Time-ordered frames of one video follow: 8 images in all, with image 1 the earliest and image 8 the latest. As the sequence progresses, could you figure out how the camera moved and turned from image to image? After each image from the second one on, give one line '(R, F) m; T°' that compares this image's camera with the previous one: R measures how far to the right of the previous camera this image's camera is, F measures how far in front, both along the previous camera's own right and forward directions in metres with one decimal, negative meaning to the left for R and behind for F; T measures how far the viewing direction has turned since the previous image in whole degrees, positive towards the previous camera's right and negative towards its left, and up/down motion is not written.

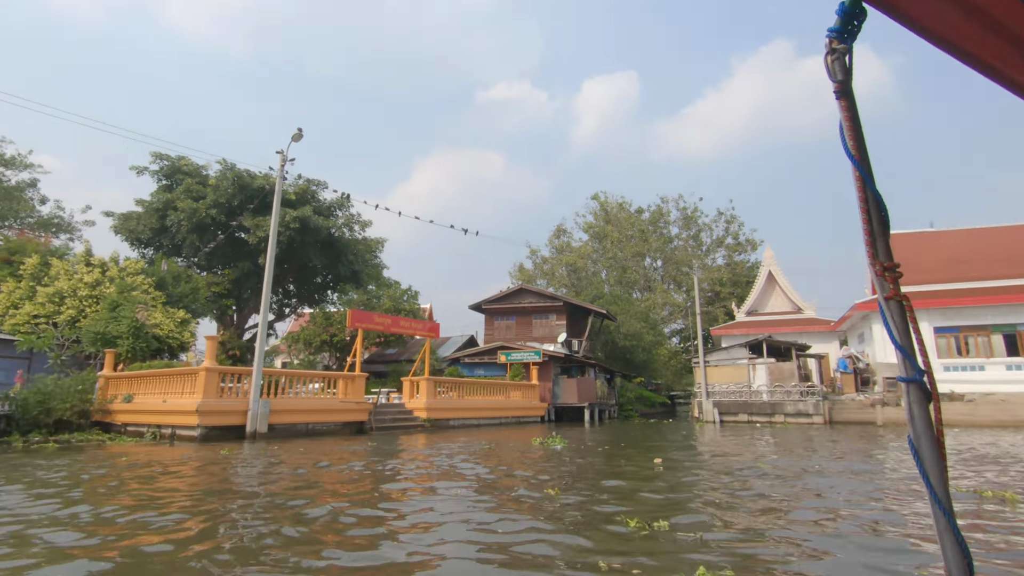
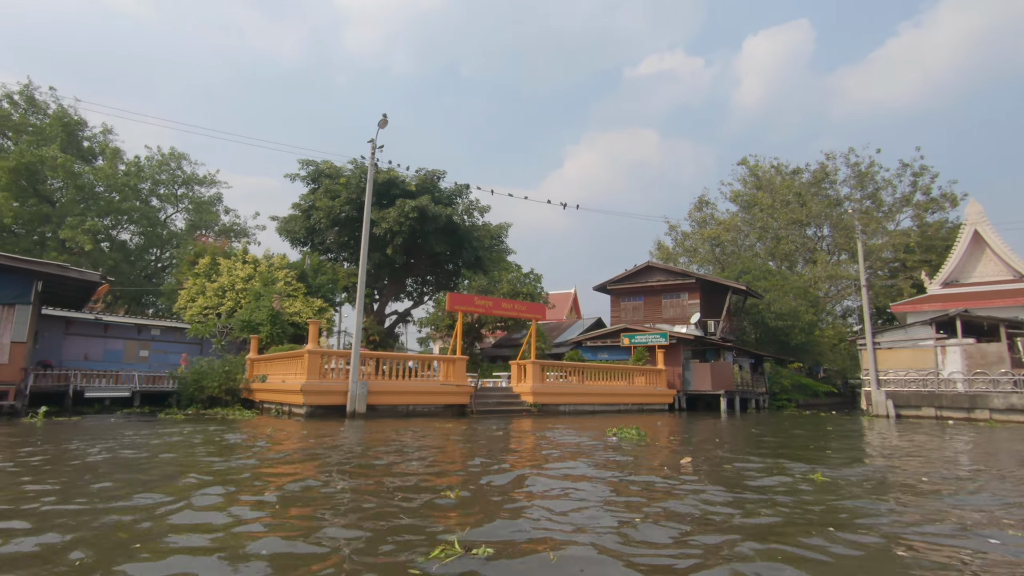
(+1.4, +1.1) m; -17°
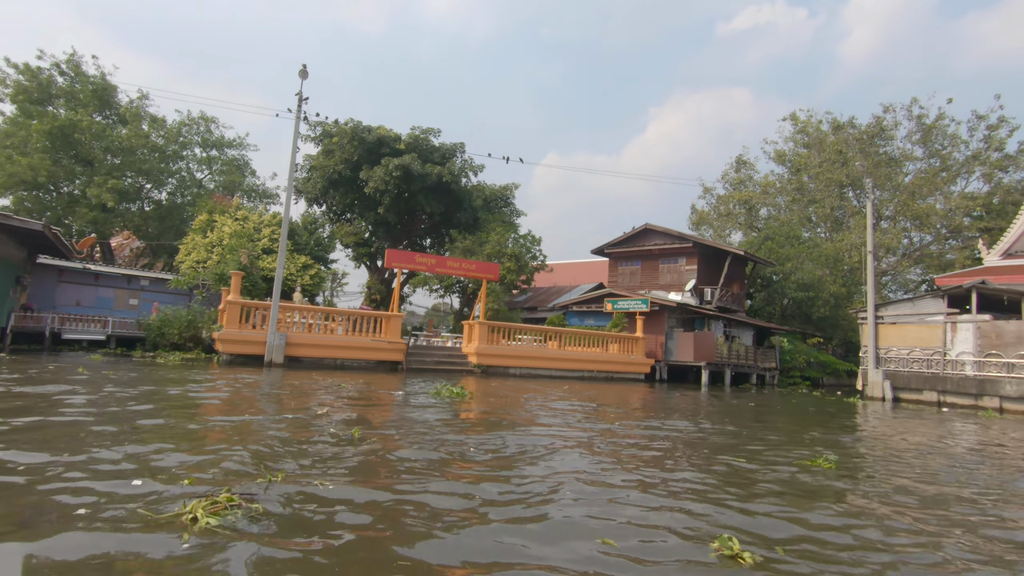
(+3.7, +0.8) m; -8°
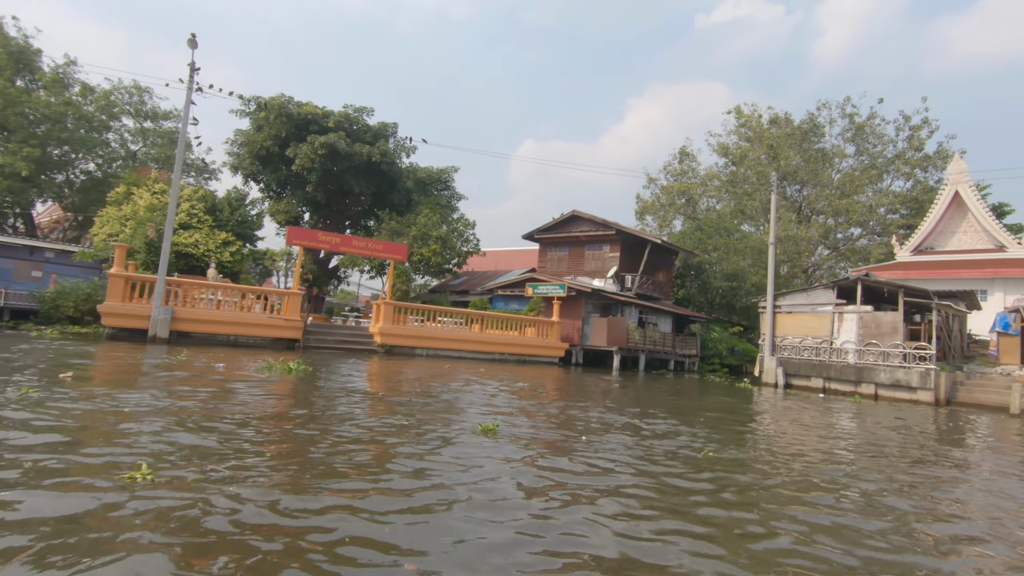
(+2.0, -0.2) m; +3°
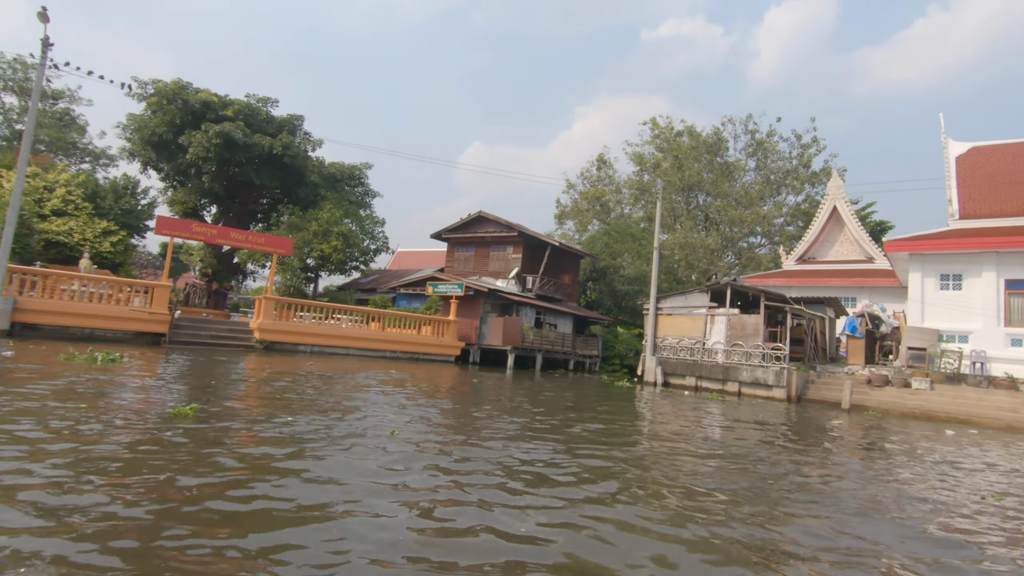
(+1.7, -0.2) m; +6°
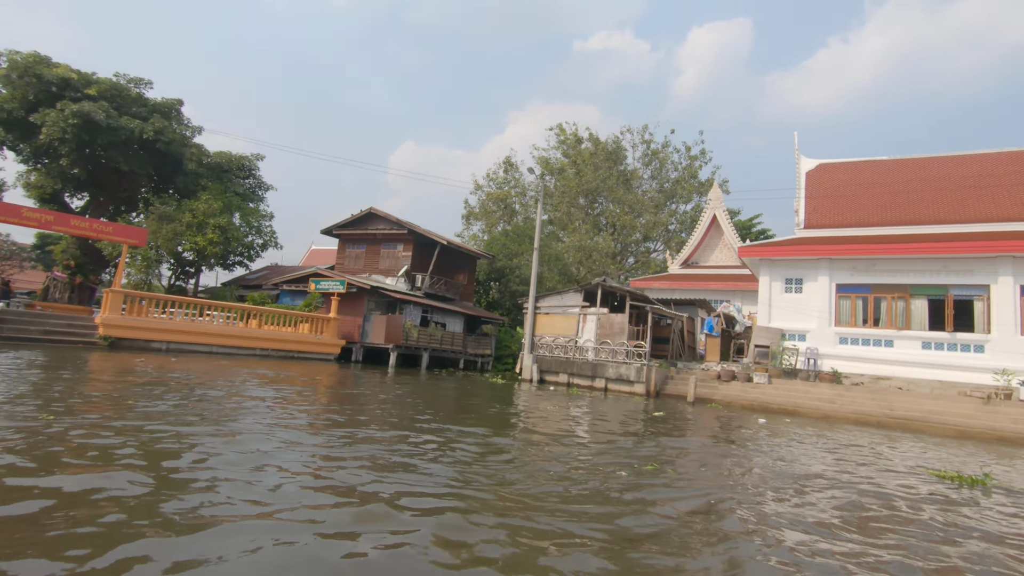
(+1.6, -0.2) m; +7°
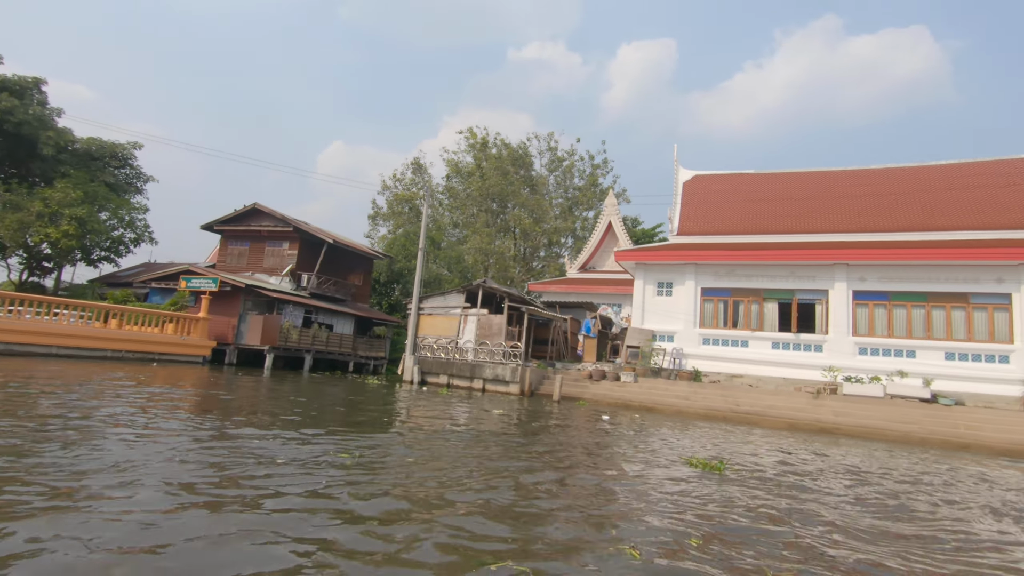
(+1.6, 0.0) m; +7°
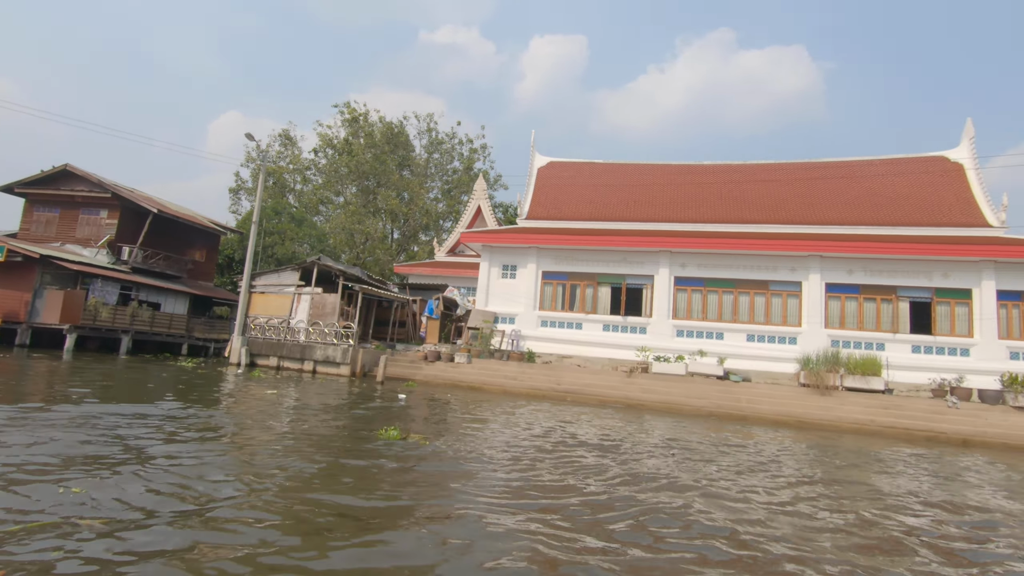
(+2.1, +0.1) m; +10°
